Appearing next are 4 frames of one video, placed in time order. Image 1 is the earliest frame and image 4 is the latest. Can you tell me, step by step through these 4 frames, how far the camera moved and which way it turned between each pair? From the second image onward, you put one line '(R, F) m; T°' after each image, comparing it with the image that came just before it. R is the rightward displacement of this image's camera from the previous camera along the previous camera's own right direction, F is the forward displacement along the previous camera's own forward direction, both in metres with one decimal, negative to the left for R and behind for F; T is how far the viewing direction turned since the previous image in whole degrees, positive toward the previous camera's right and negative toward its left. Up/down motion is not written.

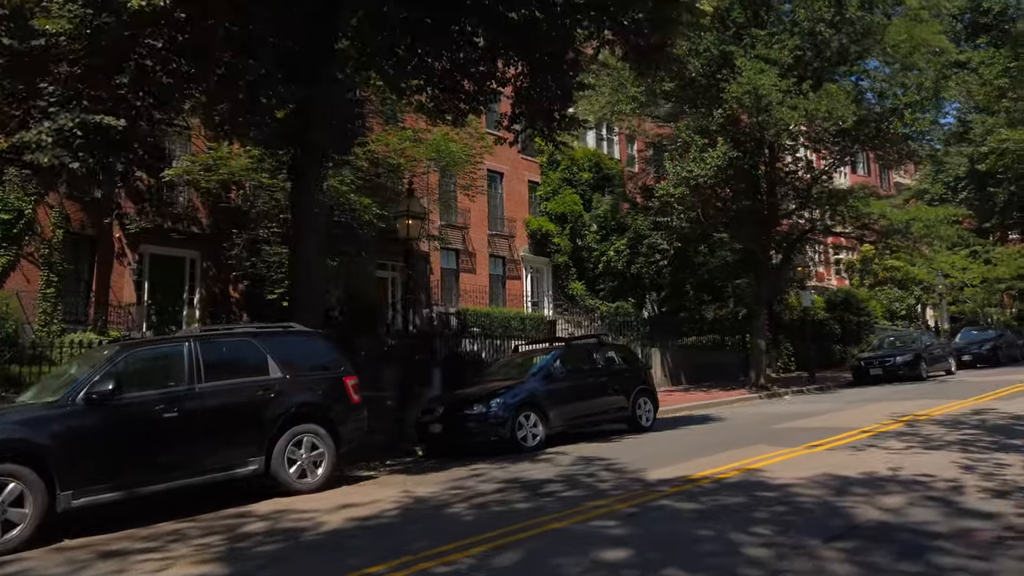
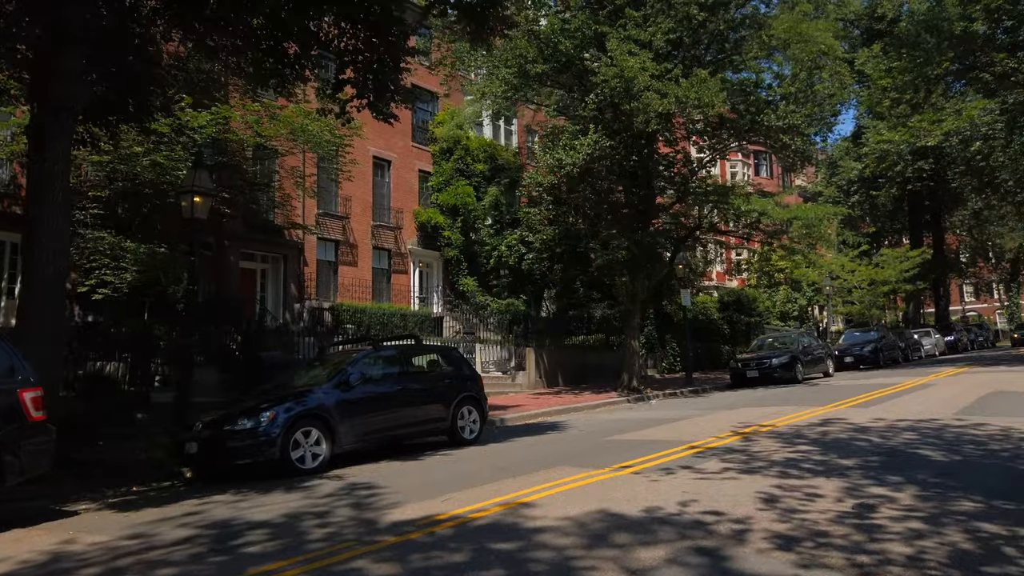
(+1.7, +1.4) m; +6°
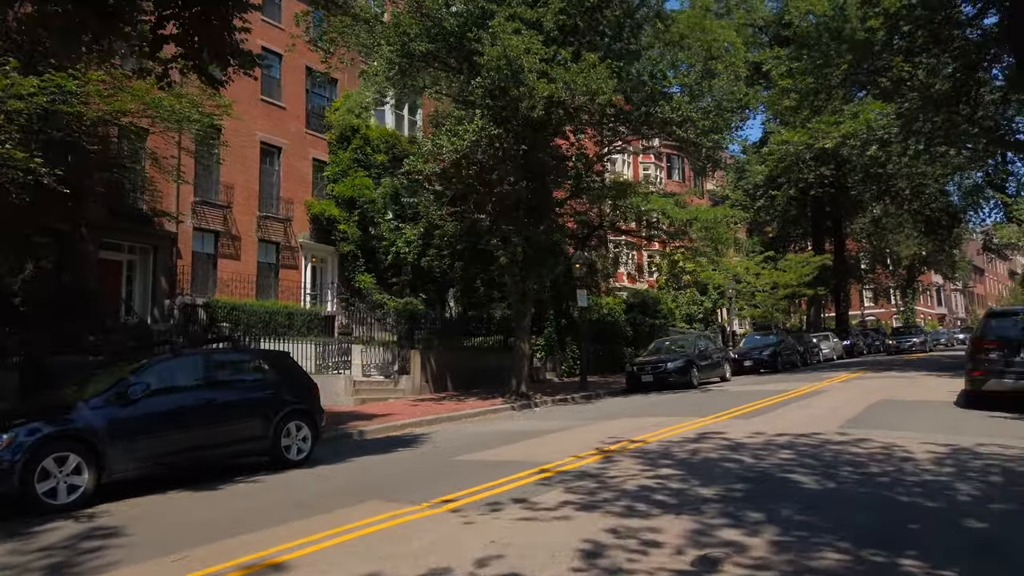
(+1.0, +1.3) m; +6°
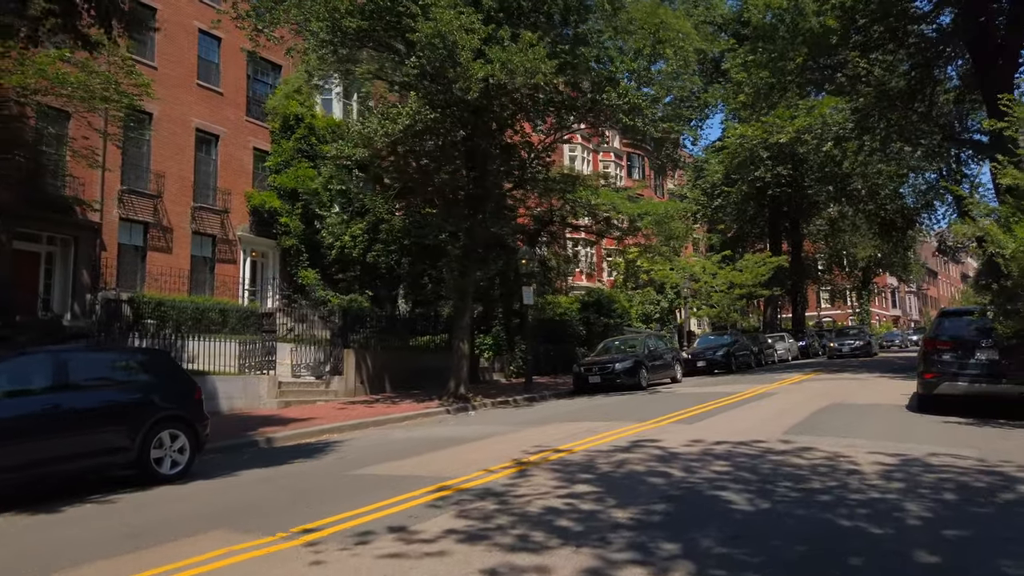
(+0.6, +1.0) m; +3°
